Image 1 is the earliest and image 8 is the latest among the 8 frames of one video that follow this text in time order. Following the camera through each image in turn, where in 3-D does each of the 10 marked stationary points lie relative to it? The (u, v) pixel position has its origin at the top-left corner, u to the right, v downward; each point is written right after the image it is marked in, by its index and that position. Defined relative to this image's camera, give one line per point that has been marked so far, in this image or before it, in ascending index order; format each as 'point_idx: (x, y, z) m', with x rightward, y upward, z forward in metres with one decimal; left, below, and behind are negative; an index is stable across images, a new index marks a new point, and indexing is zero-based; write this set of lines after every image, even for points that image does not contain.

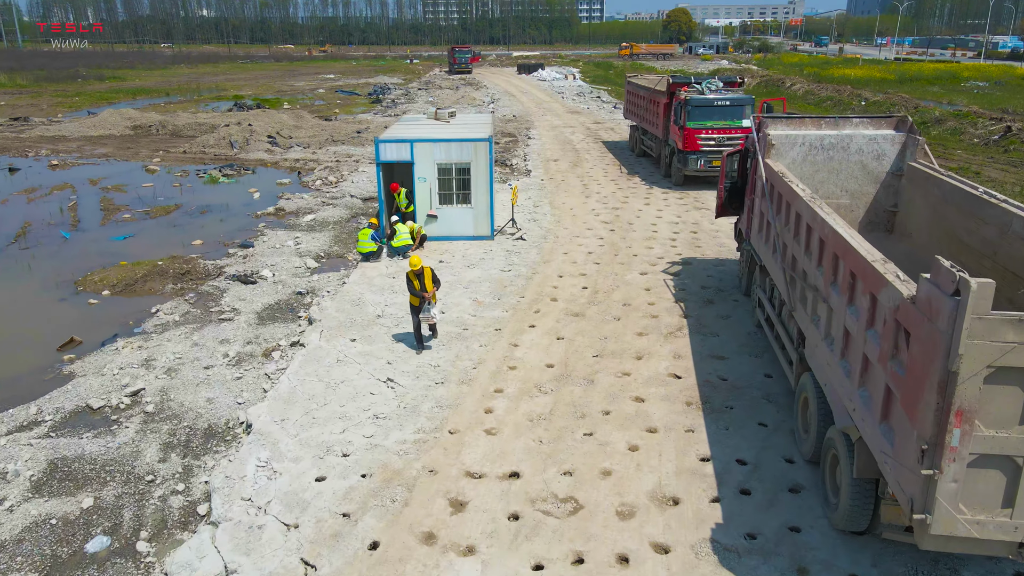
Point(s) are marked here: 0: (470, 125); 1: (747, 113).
0: (-0.8, +3.1, +12.6) m
1: (+5.3, +3.9, +14.5) m
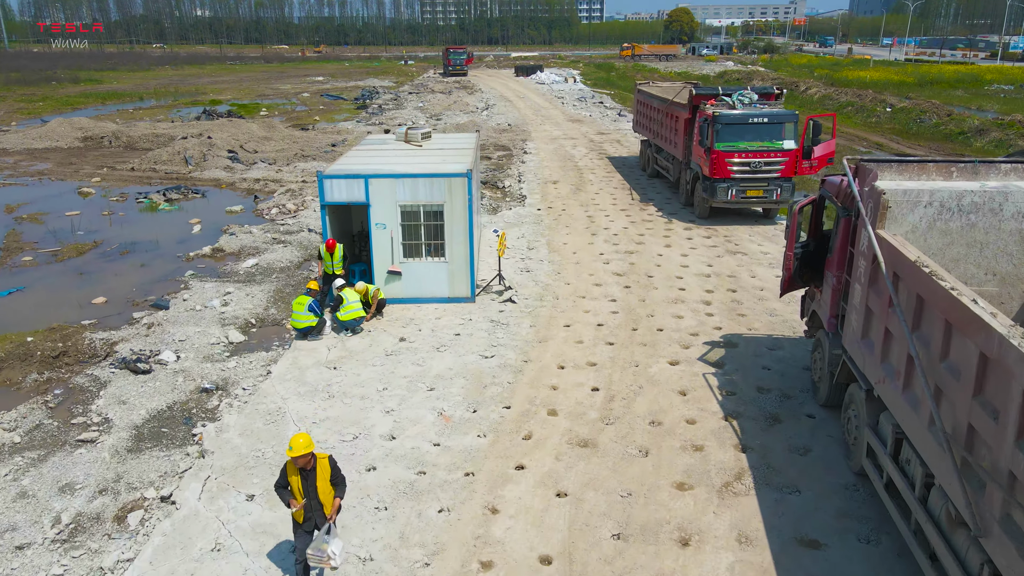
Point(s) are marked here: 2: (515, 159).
0: (-1.0, +2.1, +10.0) m
1: (+5.1, +2.9, +11.9) m
2: (+0.1, +3.9, +19.9) m
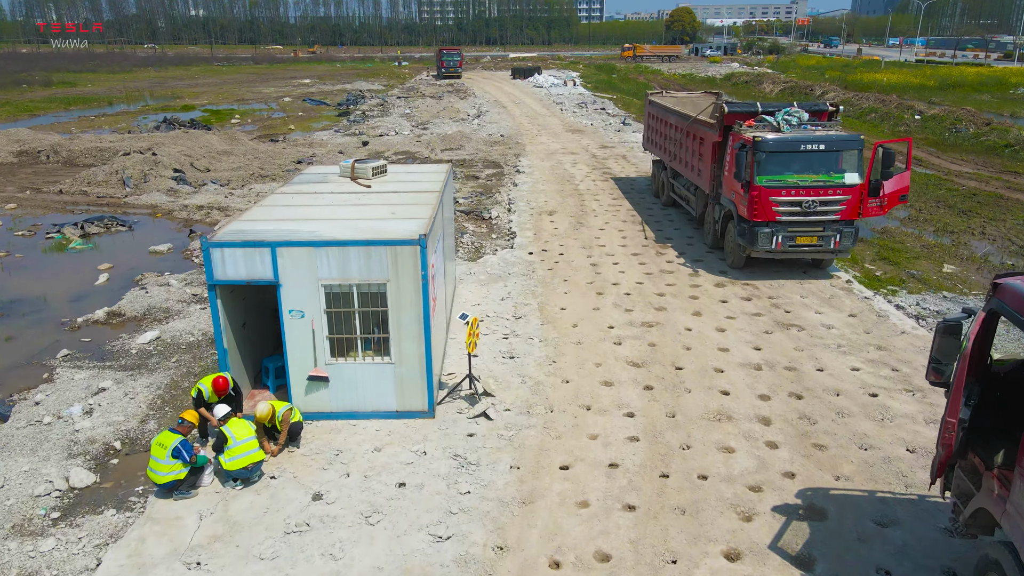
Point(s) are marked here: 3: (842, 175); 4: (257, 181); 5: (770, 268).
0: (-1.3, +1.0, +7.3) m
1: (+4.8, +1.8, +9.3) m
2: (-0.2, +2.8, +17.2) m
3: (+4.7, +1.6, +9.2) m
4: (-6.7, +2.8, +17.1) m
5: (+4.0, +0.3, +10.0) m
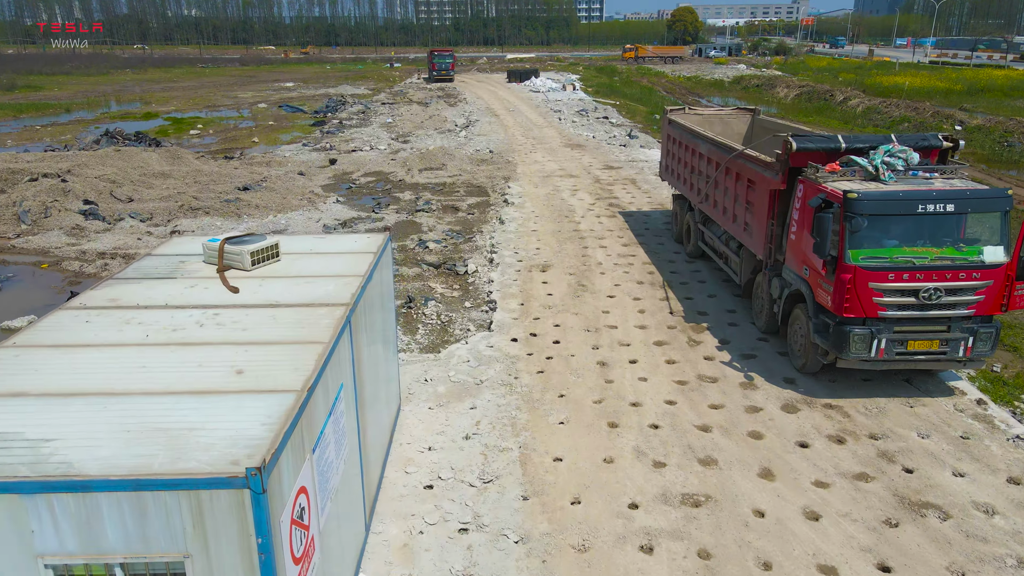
0: (-1.5, -0.2, +4.2) m
1: (+4.5, +0.6, +6.2) m
2: (-0.5, +1.6, +14.1) m
3: (+4.4, +0.4, +6.1) m
4: (-7.0, +1.6, +13.9) m
5: (+3.7, -0.9, +6.9) m
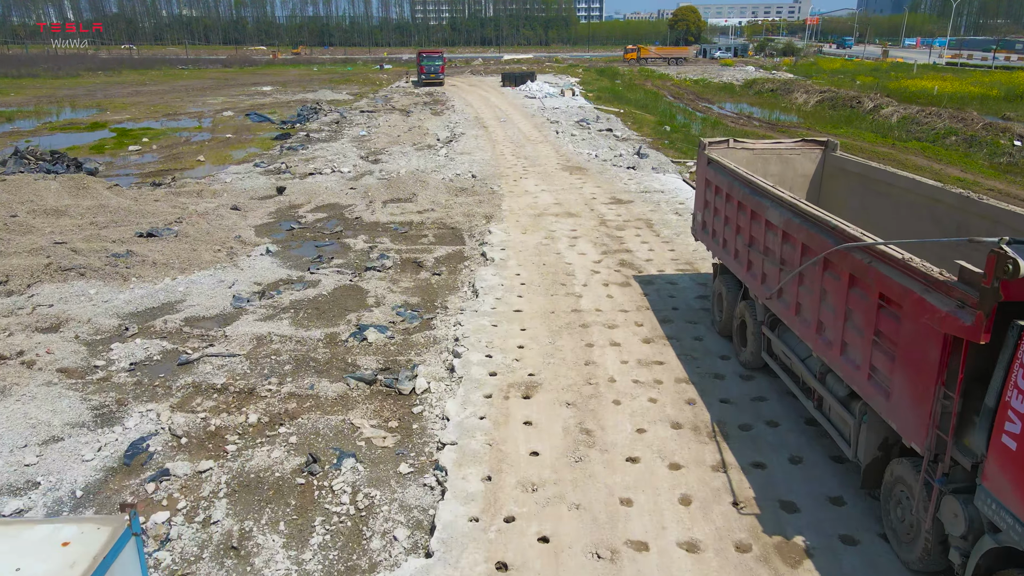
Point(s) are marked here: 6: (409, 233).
0: (-1.9, -1.6, +0.7) m
1: (+4.2, -0.8, +2.6) m
2: (-0.8, +0.2, +10.6) m
3: (+4.1, -1.0, +2.6) m
4: (-7.4, +0.2, +10.4) m
5: (+3.3, -2.3, +3.3) m
6: (-2.1, +1.1, +13.4) m
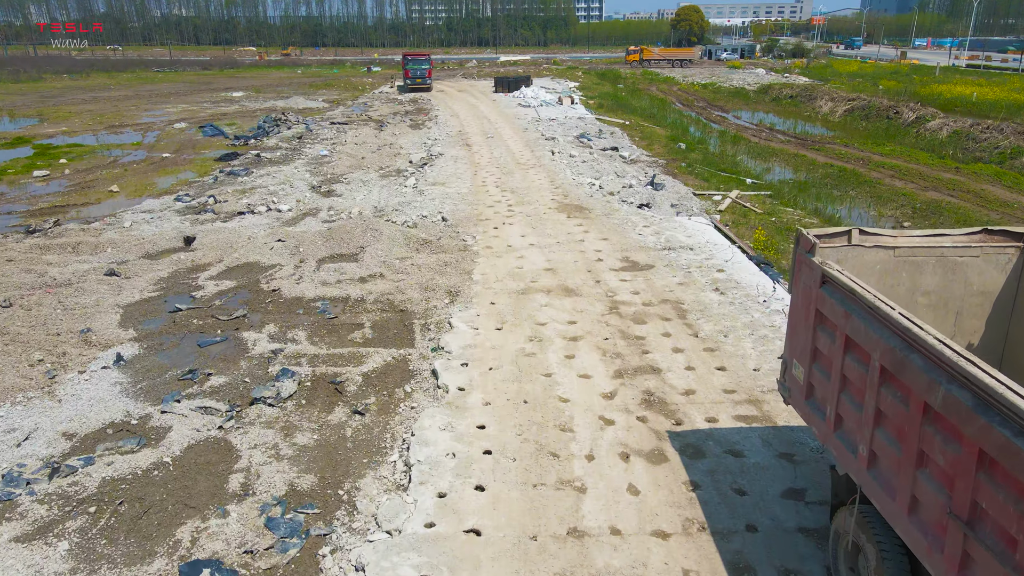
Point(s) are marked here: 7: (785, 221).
0: (-2.3, -3.2, -3.3) m
1: (+3.8, -2.4, -1.3) m
2: (-1.2, -1.4, +6.6) m
3: (+3.7, -2.6, -1.4) m
4: (-7.8, -1.4, +6.4) m
5: (+2.9, -3.9, -0.6) m
6: (-2.5, -0.4, +9.5) m
7: (+6.1, +1.5, +14.5) m
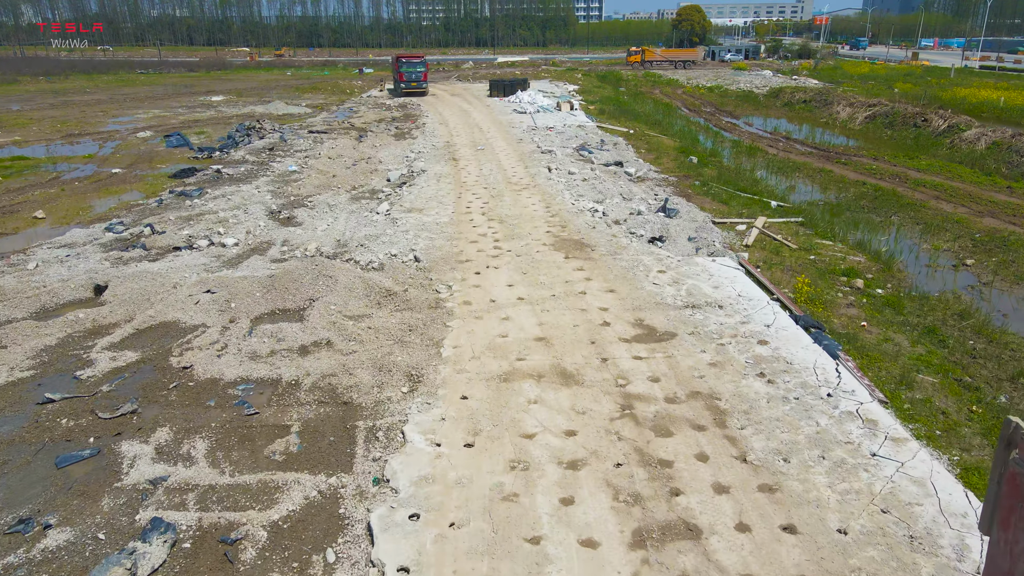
0: (-2.5, -4.2, -5.7) m
1: (+3.6, -3.4, -3.7) m
2: (-1.4, -2.4, +4.2) m
3: (+3.5, -3.6, -3.8) m
4: (-8.0, -2.4, +4.0) m
5: (+2.7, -4.9, -3.0) m
6: (-2.8, -1.4, +7.1) m
7: (+5.8, +0.5, +12.1) m
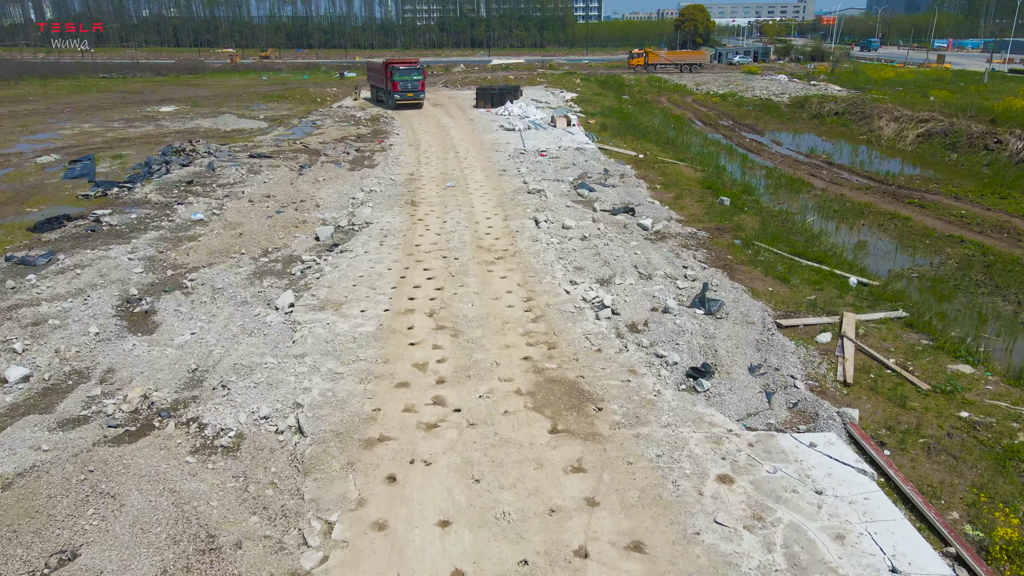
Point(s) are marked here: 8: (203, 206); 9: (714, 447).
0: (-3.0, -6.2, -10.6) m
1: (+3.1, -5.4, -8.6) m
2: (-2.0, -4.4, -0.7) m
3: (+2.9, -5.6, -8.6) m
4: (-8.5, -4.4, -0.9) m
5: (+2.2, -6.9, -7.9) m
6: (-3.3, -3.4, +2.2) m
7: (+5.3, -1.5, +7.2) m
8: (-7.6, +2.0, +15.8) m
9: (+2.0, -1.5, +6.2) m
